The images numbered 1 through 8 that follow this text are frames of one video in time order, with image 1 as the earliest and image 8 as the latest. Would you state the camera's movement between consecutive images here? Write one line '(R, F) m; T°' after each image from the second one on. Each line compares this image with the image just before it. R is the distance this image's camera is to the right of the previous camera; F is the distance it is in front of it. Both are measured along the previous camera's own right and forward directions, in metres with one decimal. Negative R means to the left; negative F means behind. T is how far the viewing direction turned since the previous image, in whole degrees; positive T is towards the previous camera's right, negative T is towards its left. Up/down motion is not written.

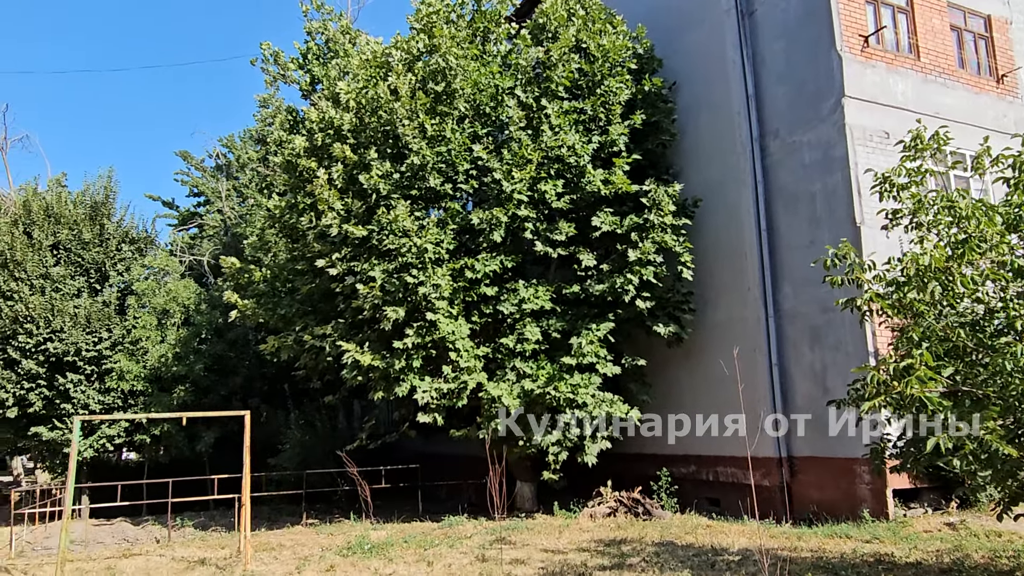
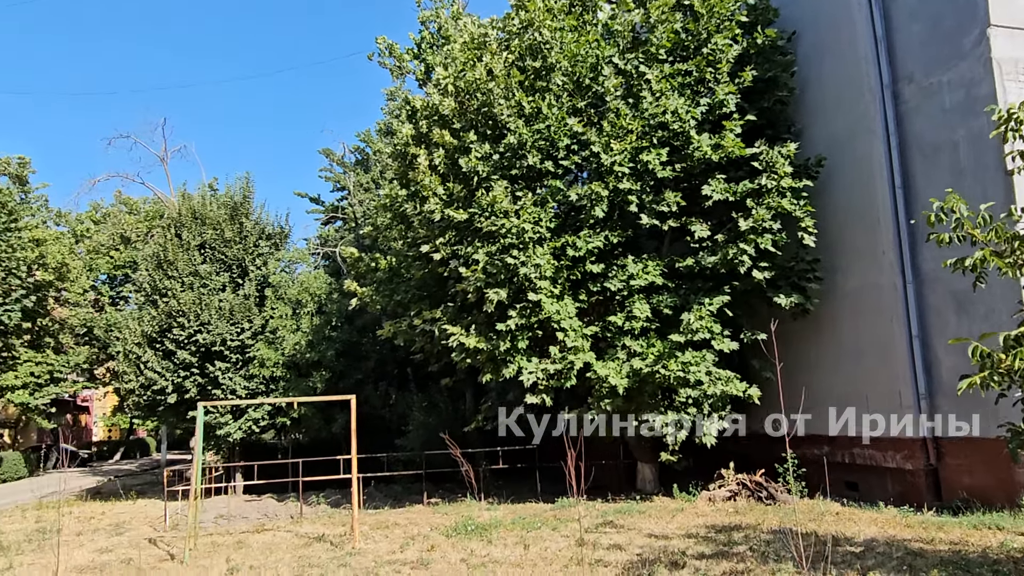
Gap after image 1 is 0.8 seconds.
(+0.6, +0.3) m; -11°
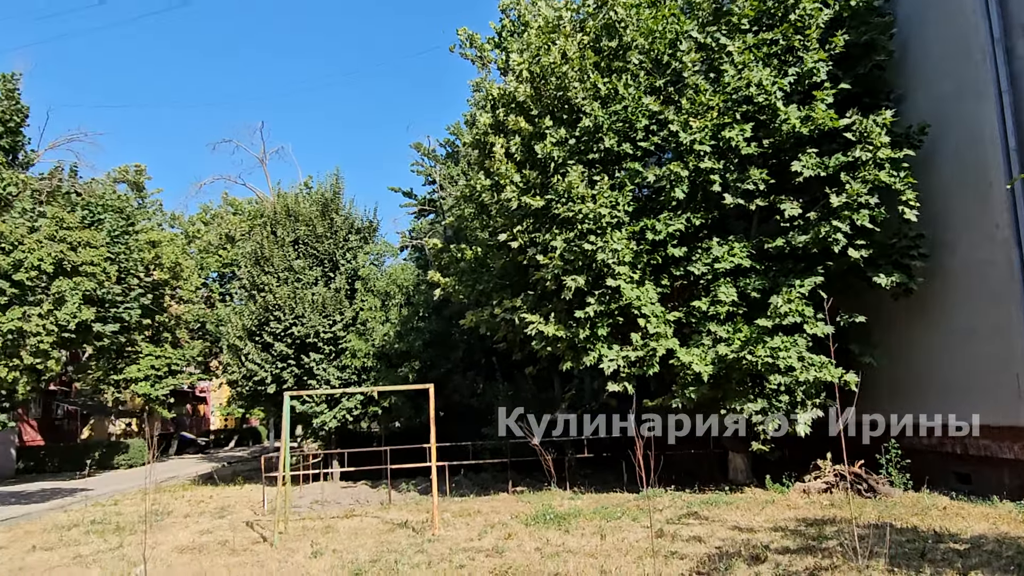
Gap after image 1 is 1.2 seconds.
(+0.2, +0.1) m; -7°
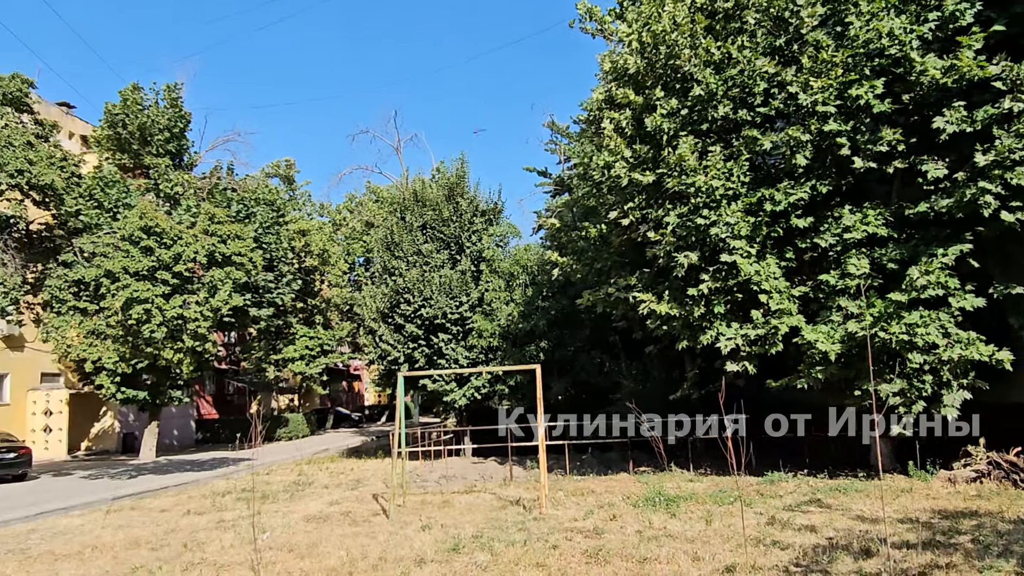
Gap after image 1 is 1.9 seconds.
(+0.5, +0.1) m; -11°
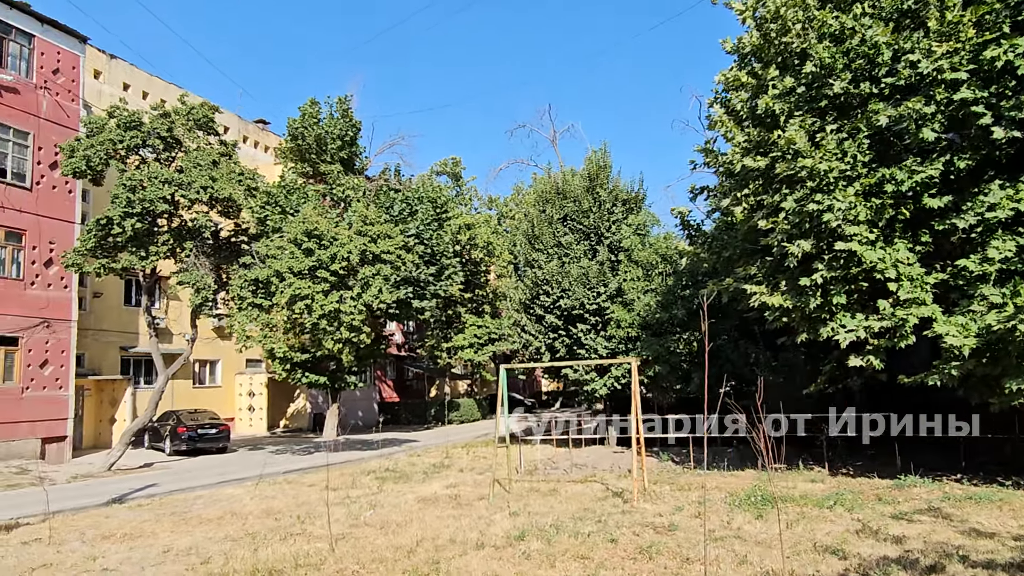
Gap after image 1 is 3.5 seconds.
(+1.1, -0.1) m; -14°
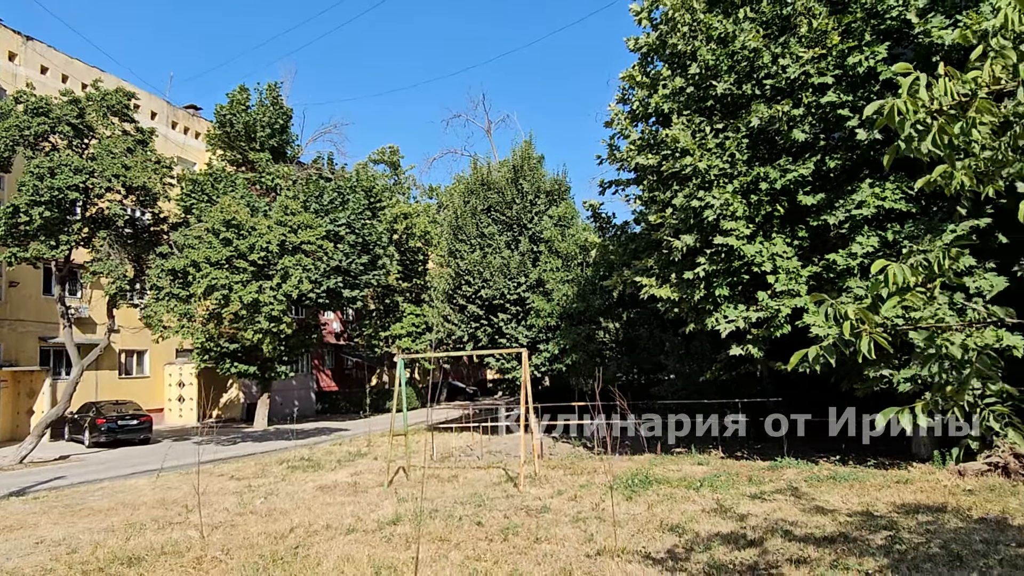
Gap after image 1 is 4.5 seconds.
(+0.7, -0.3) m; +3°
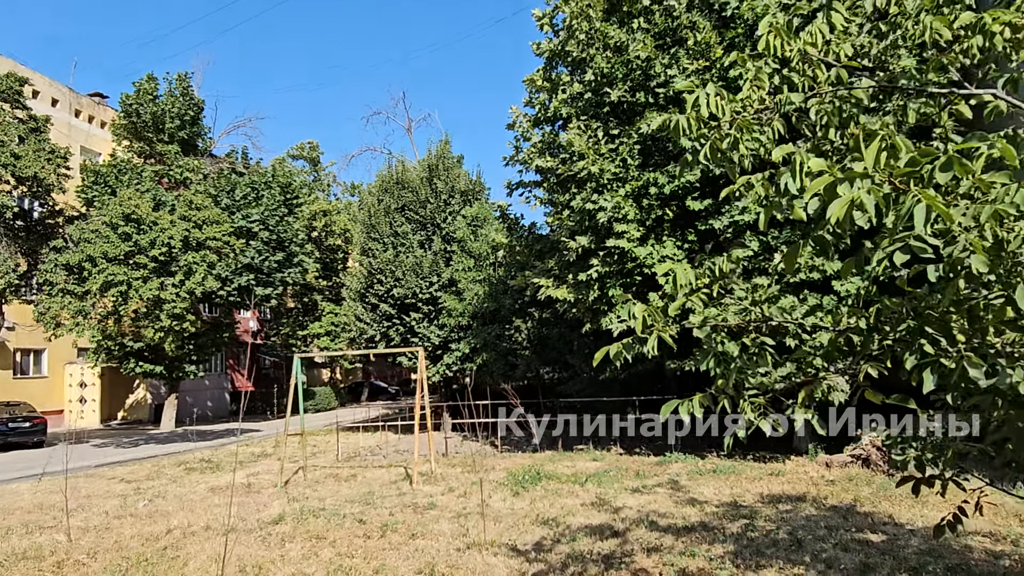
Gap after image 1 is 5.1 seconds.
(+0.4, -0.1) m; +5°
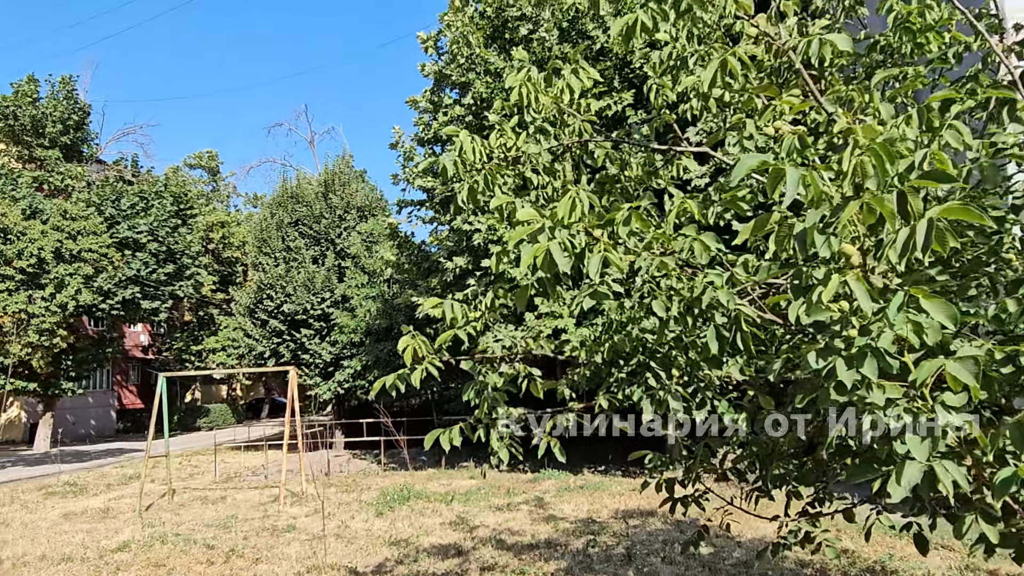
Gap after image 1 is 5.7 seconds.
(+0.5, -0.1) m; +6°
